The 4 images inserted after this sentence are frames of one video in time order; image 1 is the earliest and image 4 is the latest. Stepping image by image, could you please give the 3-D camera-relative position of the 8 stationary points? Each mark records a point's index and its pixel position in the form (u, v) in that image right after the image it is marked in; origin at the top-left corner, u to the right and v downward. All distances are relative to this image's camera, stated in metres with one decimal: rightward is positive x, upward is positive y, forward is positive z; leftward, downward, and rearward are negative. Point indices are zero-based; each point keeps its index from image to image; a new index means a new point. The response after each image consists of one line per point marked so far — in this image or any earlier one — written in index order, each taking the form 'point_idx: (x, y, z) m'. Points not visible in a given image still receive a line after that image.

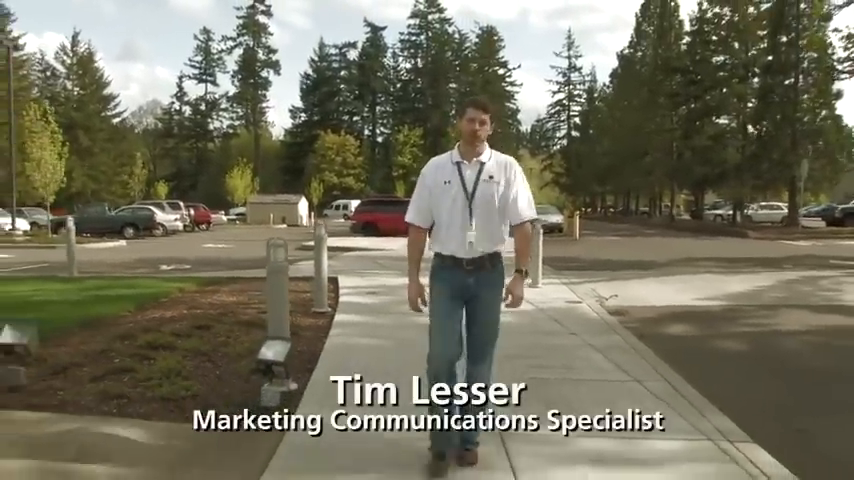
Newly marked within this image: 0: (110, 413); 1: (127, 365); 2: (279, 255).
0: (-1.9, -1.0, +5.5) m
1: (-2.1, -0.9, +6.6) m
2: (-1.0, -0.1, +7.0) m
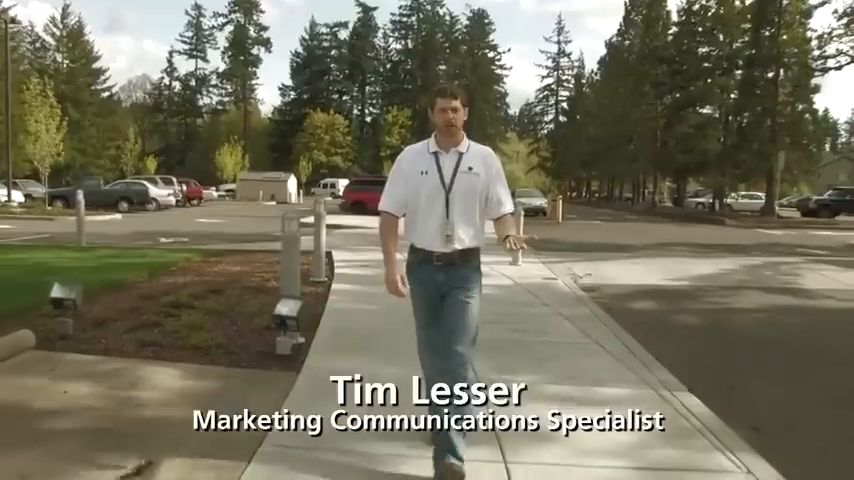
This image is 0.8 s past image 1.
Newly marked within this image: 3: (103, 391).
0: (-1.9, -0.8, +6.5) m
1: (-2.2, -0.7, +7.6) m
2: (-1.1, +0.1, +8.0) m
3: (-1.9, -0.9, +5.5) m
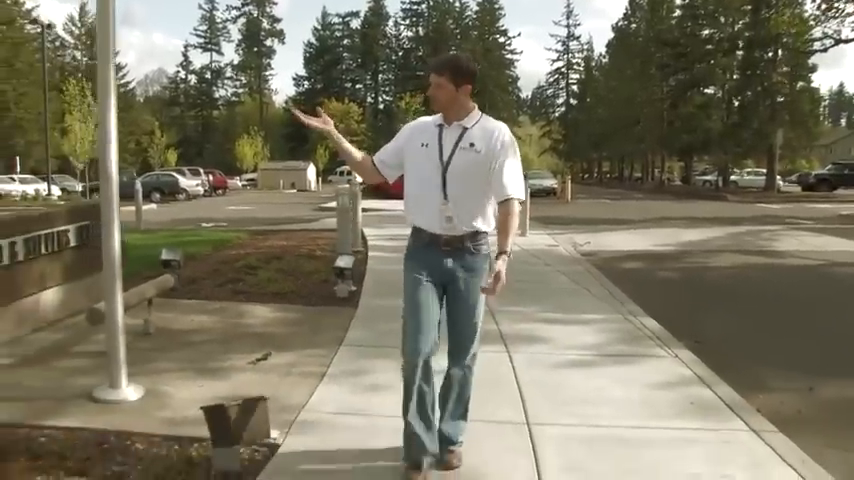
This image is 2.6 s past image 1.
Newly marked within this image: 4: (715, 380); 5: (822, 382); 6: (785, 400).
0: (-1.7, -0.5, +8.7) m
1: (-2.0, -0.4, +9.8) m
2: (-0.9, +0.4, +10.1) m
3: (-1.7, -0.6, +7.7) m
4: (+1.8, -0.9, +5.8) m
5: (+2.7, -1.0, +6.5) m
6: (+2.3, -1.0, +5.9) m
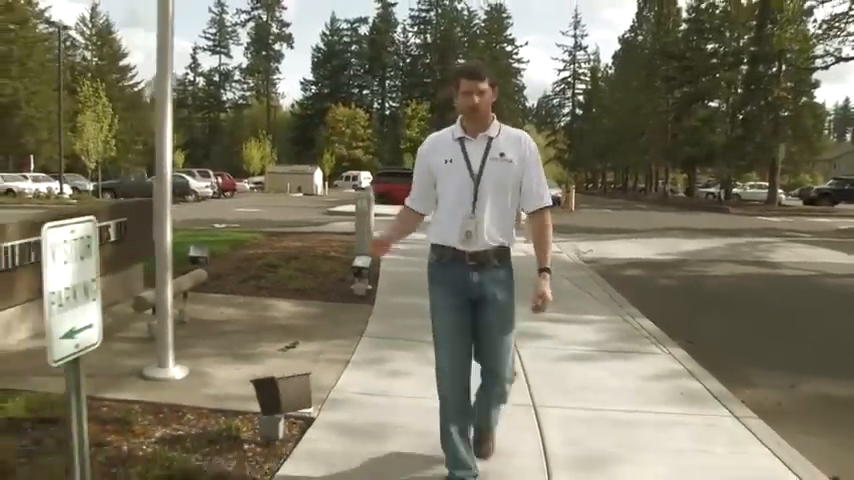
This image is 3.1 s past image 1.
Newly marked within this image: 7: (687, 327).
0: (-1.6, -0.5, +9.2) m
1: (-1.8, -0.4, +10.3) m
2: (-0.7, +0.4, +10.7) m
3: (-1.6, -0.6, +8.2) m
4: (+1.9, -0.9, +6.4) m
5: (+2.8, -1.1, +7.0) m
6: (+2.4, -1.1, +6.5) m
7: (+2.7, -0.9, +9.7) m
